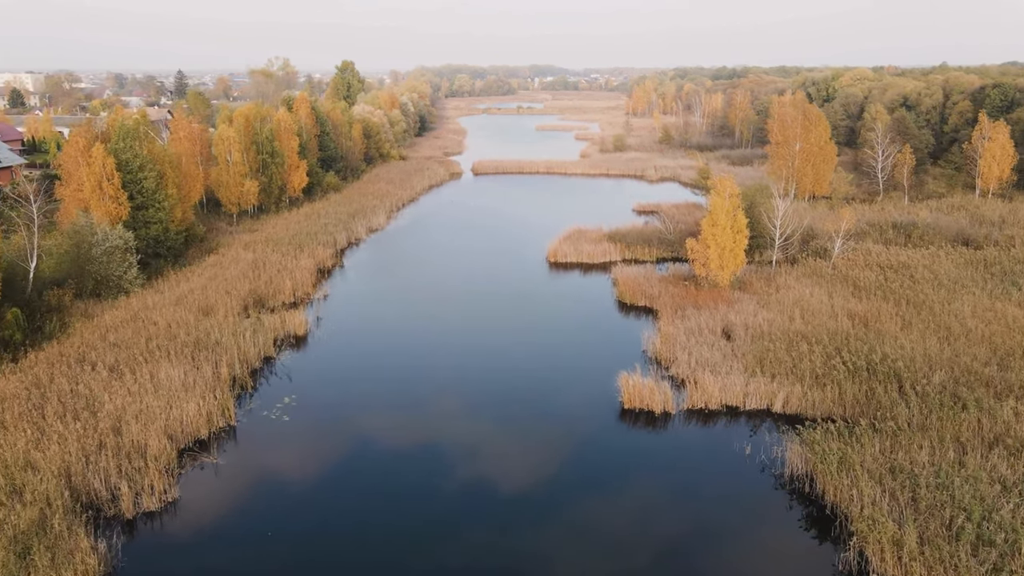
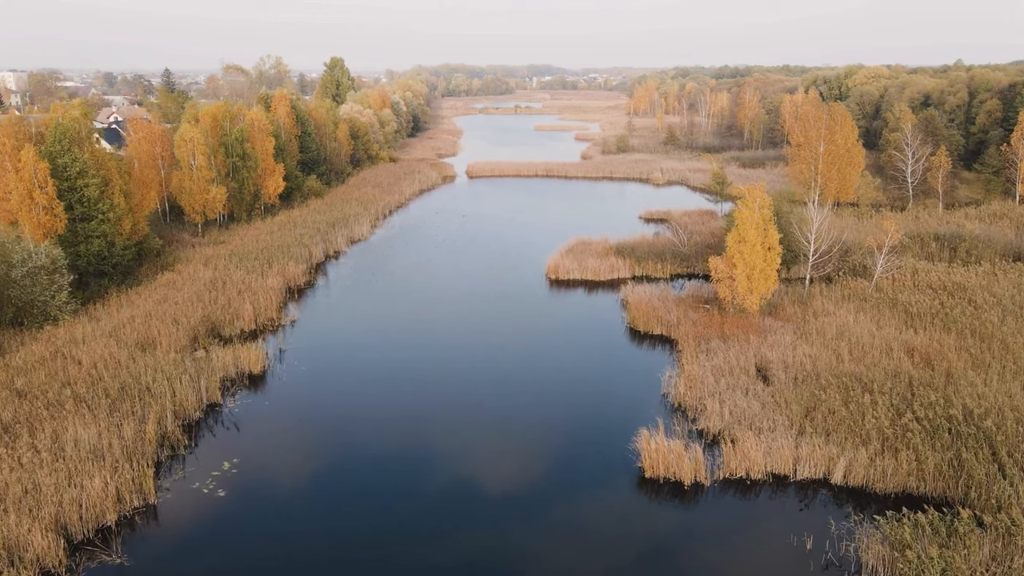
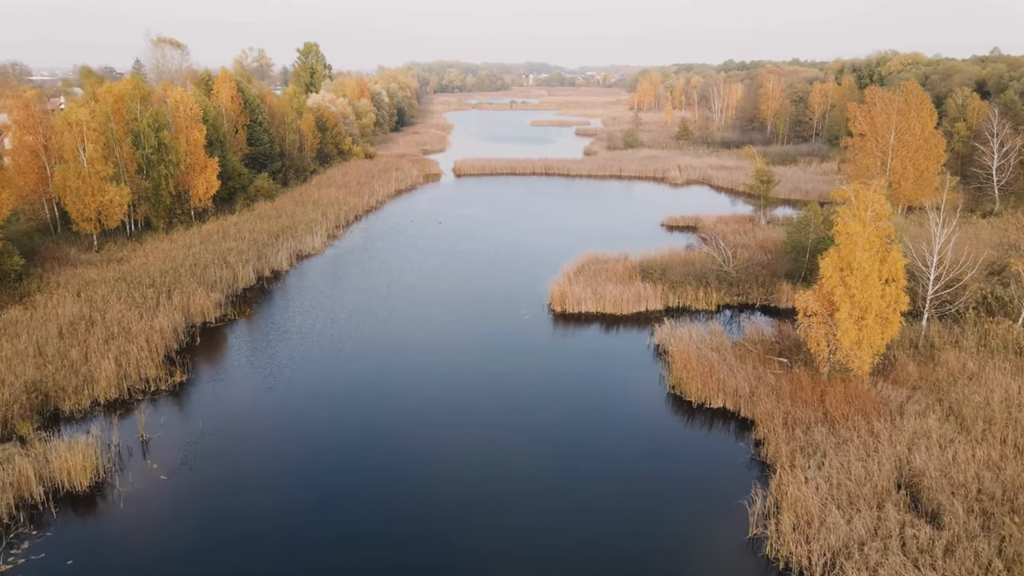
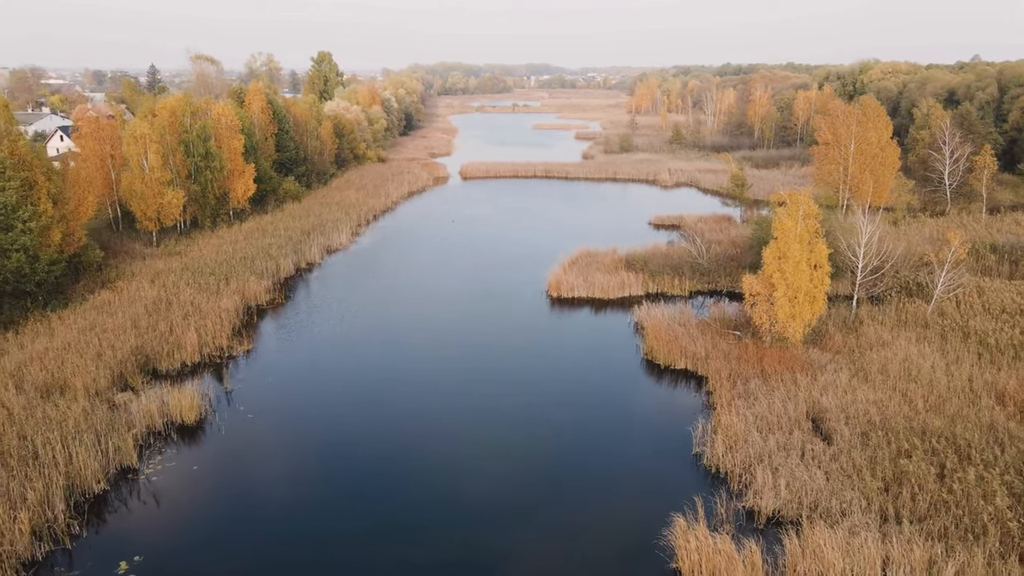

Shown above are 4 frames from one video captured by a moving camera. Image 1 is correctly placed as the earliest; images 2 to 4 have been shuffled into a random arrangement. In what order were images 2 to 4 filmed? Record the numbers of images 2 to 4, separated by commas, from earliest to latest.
2, 4, 3
